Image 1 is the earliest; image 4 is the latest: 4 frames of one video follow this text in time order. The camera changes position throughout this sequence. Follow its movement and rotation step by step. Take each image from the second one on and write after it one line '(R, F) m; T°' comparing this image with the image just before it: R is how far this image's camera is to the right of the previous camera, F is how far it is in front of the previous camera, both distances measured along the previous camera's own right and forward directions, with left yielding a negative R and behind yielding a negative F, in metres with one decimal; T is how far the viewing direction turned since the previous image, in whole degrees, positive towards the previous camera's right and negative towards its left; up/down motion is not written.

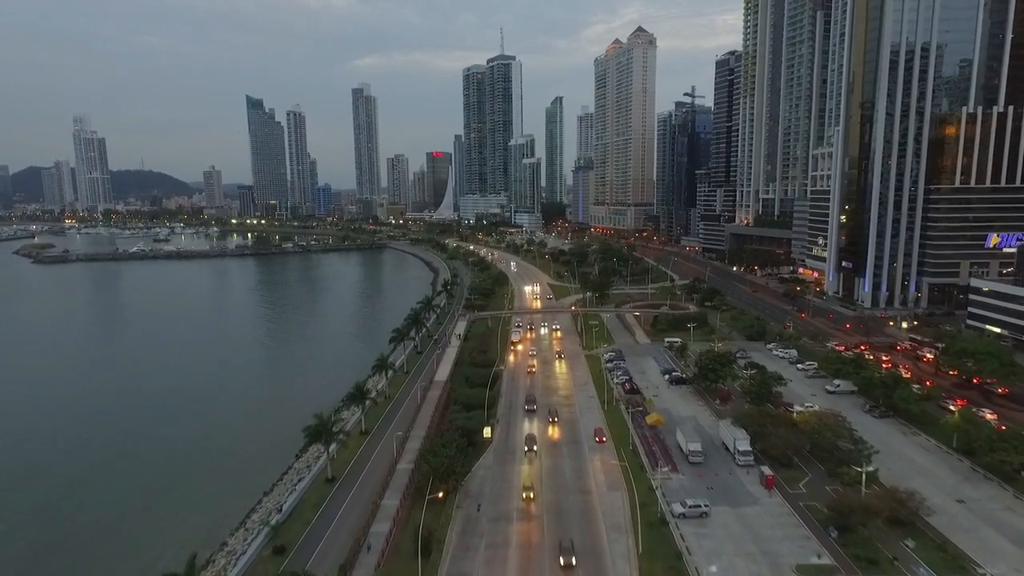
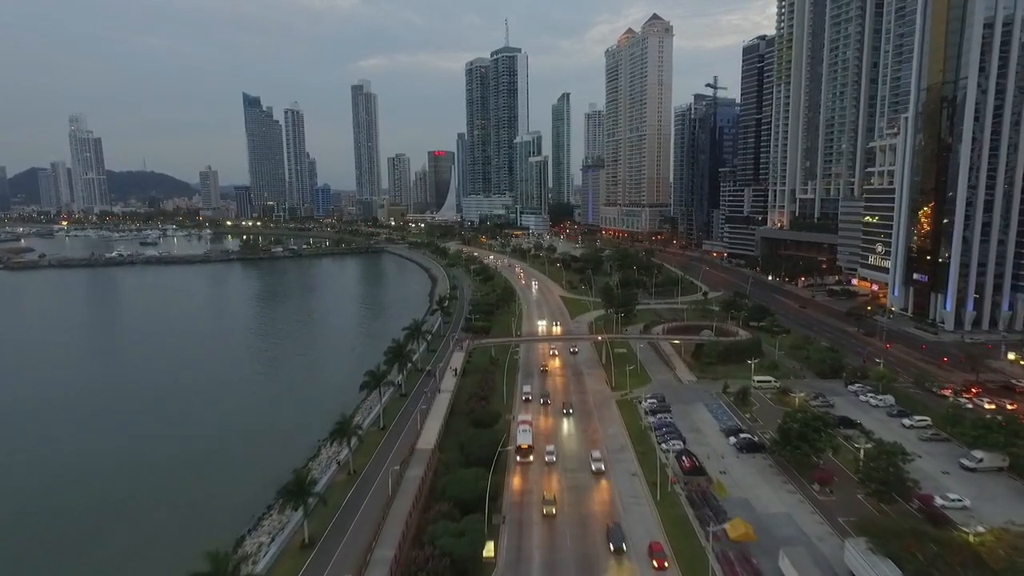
(-0.4, +12.1) m; 0°
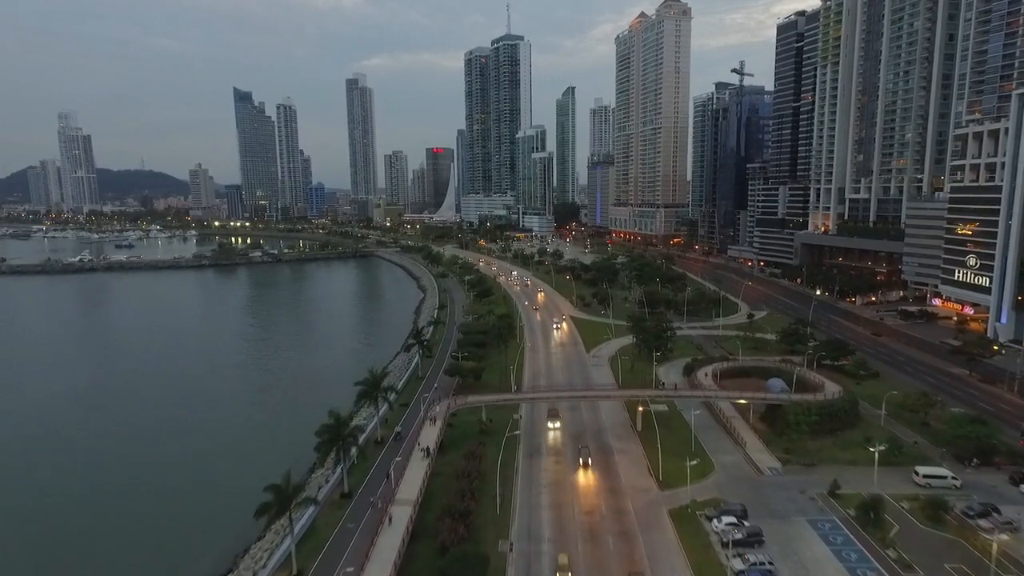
(+0.3, +14.7) m; 0°
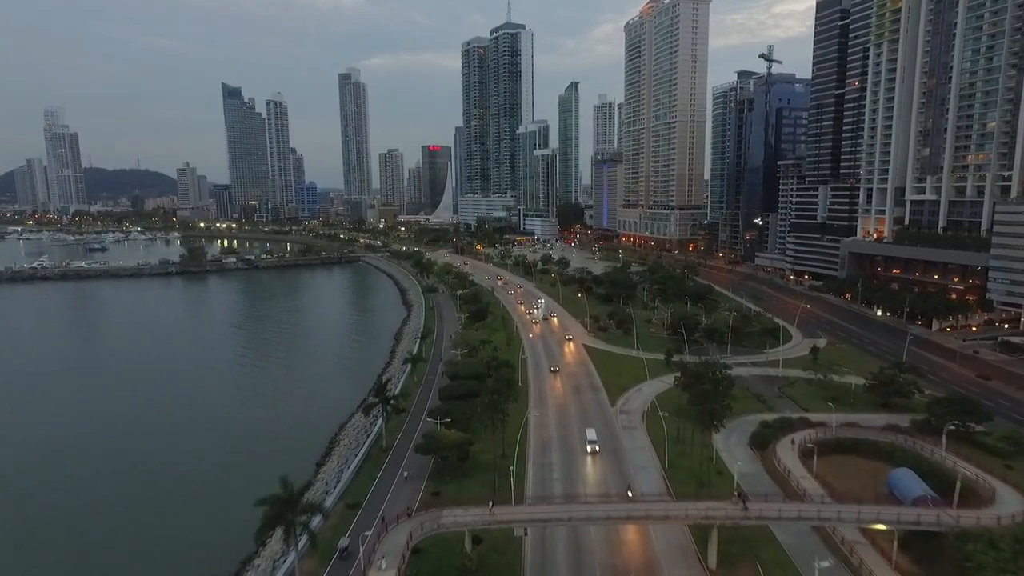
(0.0, +13.4) m; 0°
